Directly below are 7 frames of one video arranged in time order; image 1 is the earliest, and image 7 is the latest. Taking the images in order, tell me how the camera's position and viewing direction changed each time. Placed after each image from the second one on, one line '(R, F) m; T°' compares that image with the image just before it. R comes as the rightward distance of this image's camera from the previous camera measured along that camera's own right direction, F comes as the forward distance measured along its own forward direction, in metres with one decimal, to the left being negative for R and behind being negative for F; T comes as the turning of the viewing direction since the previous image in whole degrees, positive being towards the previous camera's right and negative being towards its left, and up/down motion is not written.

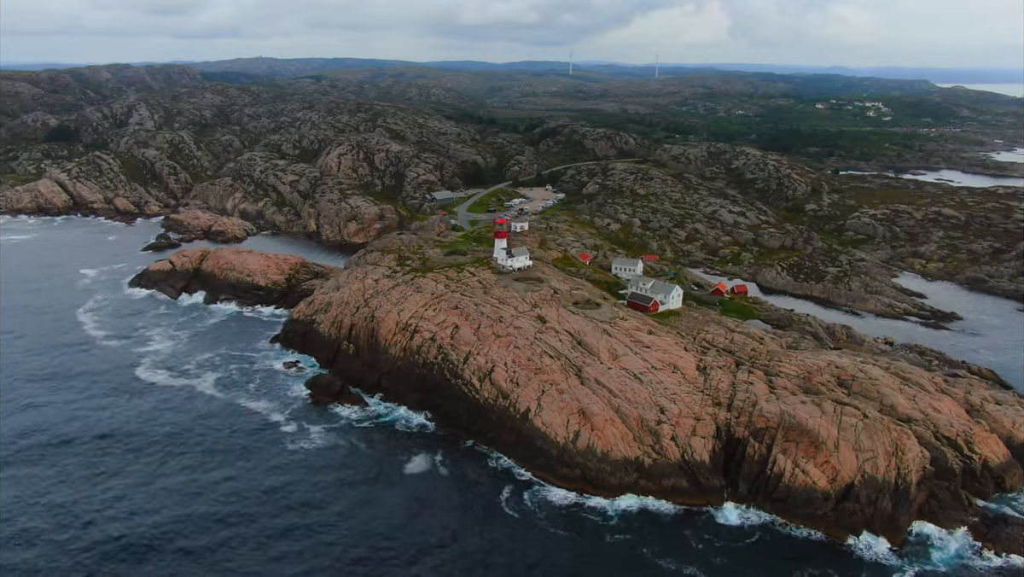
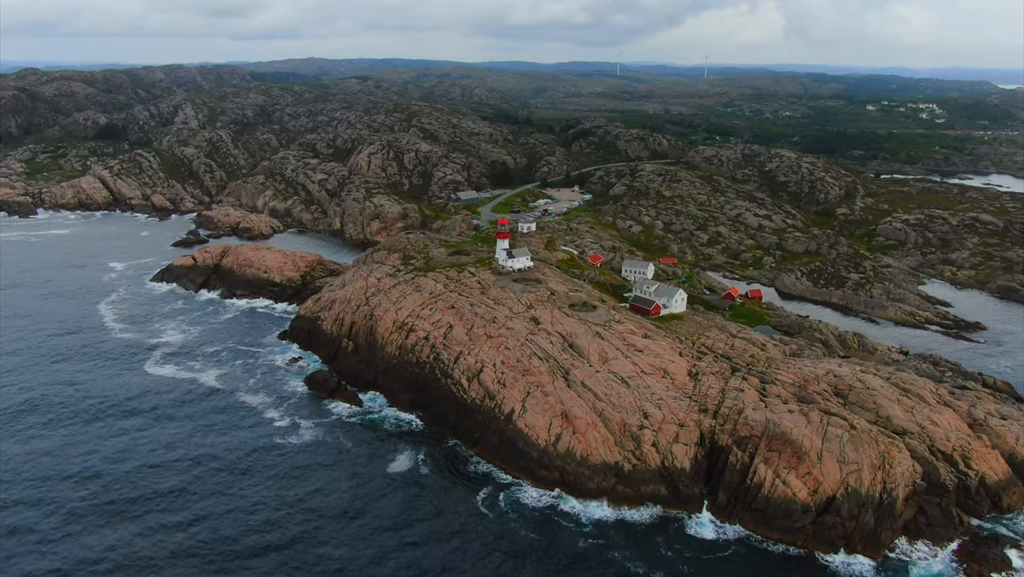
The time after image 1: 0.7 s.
(+4.8, +0.4) m; -4°
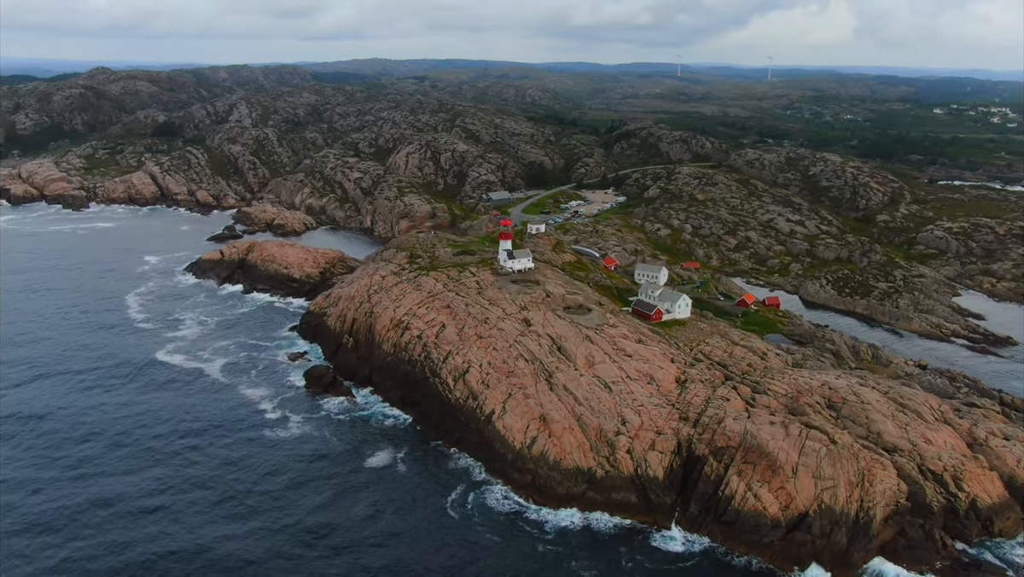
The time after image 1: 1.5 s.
(+6.0, +0.5) m; -4°
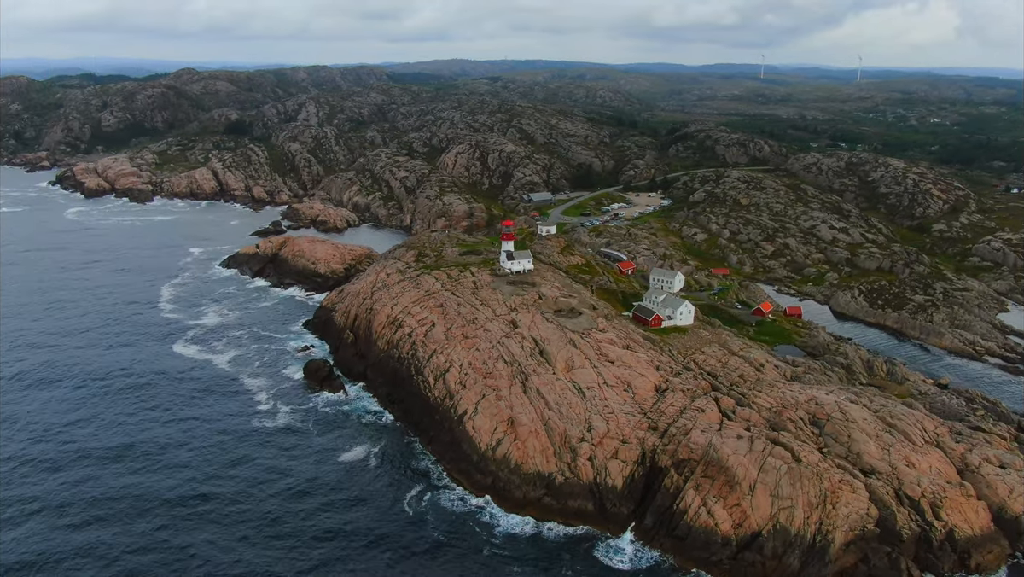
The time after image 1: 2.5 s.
(+8.0, +0.8) m; -6°
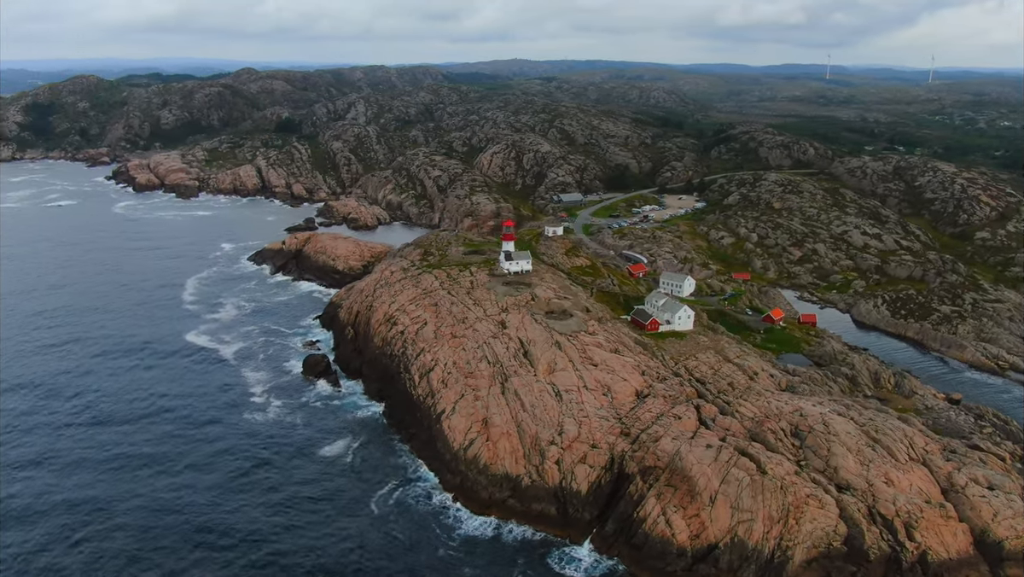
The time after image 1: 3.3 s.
(+6.1, +0.5) m; -4°
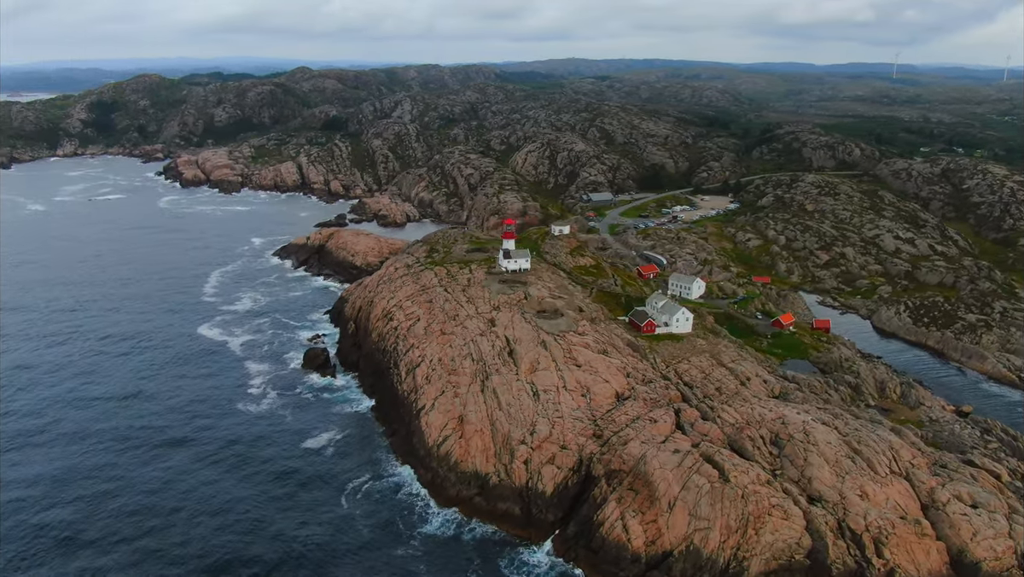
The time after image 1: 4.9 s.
(+5.9, +0.5) m; -4°
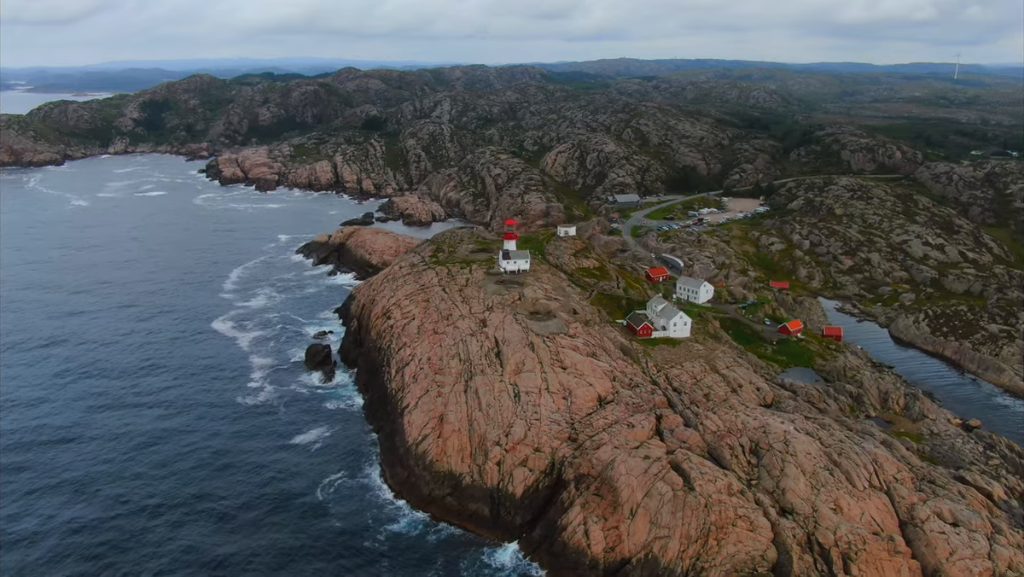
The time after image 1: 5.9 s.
(+5.0, +0.3) m; -4°
